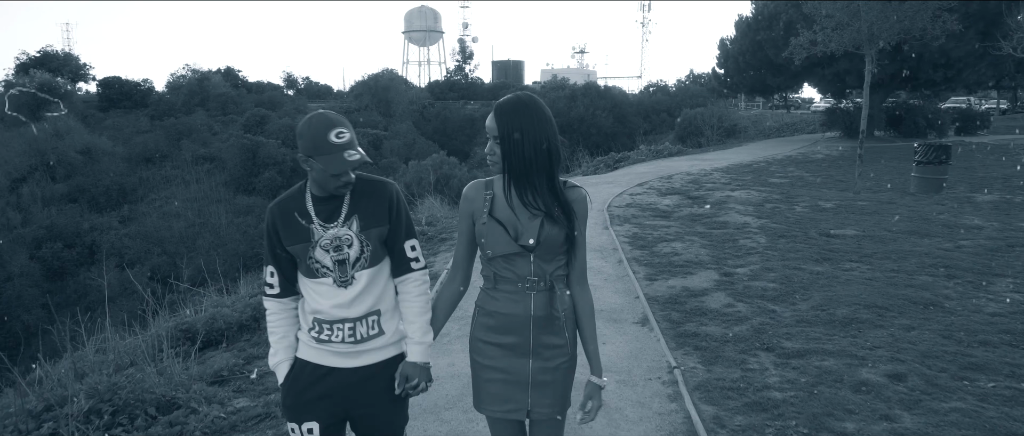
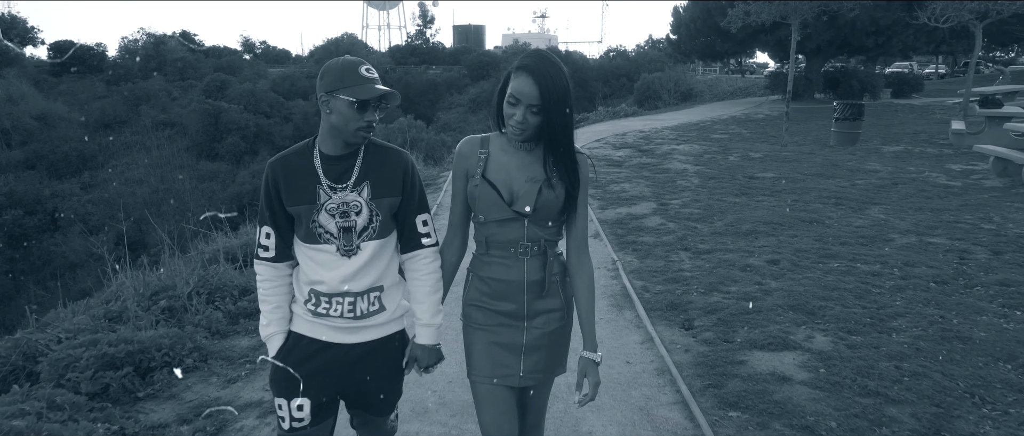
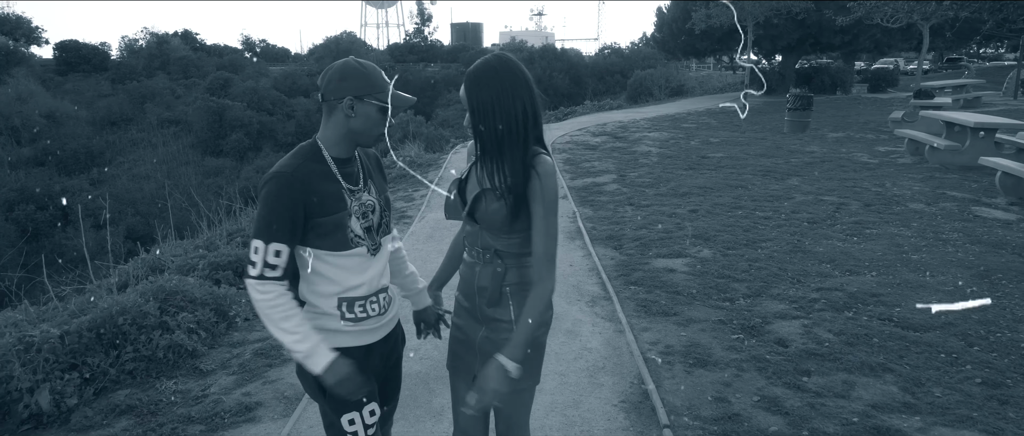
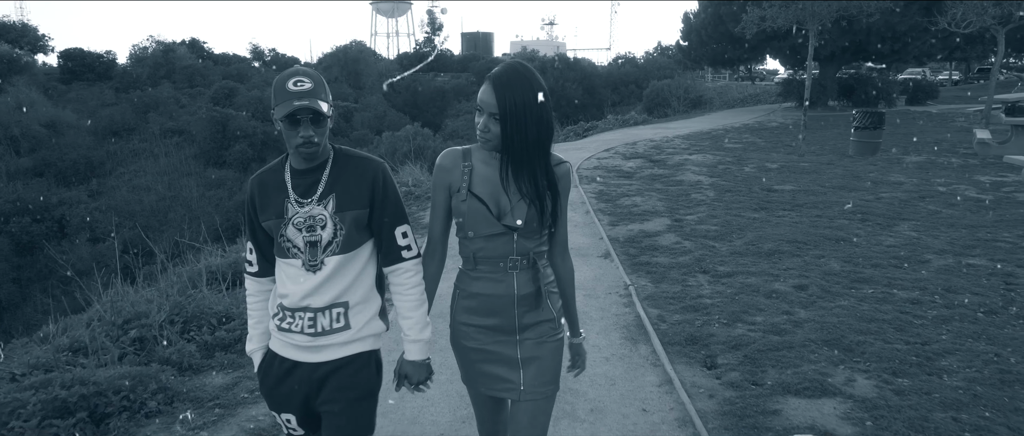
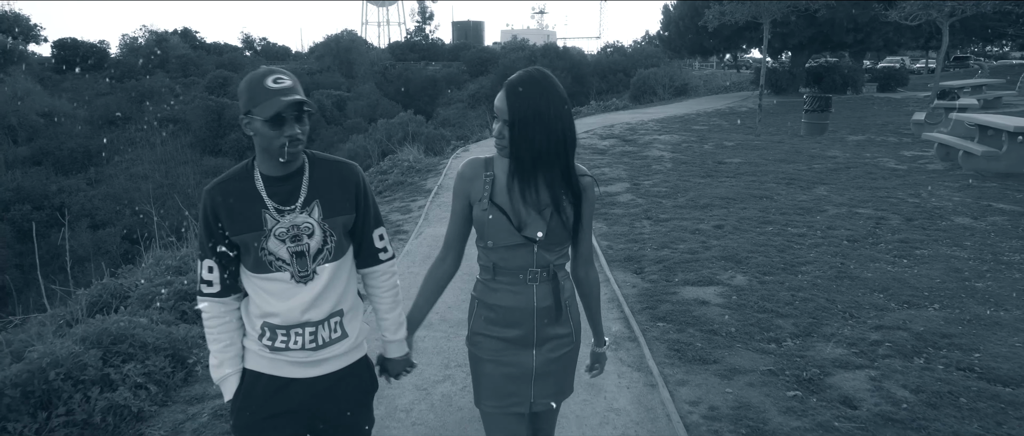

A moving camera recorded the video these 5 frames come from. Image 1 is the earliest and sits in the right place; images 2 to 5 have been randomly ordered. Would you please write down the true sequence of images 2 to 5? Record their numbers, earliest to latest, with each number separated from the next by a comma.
4, 2, 5, 3
